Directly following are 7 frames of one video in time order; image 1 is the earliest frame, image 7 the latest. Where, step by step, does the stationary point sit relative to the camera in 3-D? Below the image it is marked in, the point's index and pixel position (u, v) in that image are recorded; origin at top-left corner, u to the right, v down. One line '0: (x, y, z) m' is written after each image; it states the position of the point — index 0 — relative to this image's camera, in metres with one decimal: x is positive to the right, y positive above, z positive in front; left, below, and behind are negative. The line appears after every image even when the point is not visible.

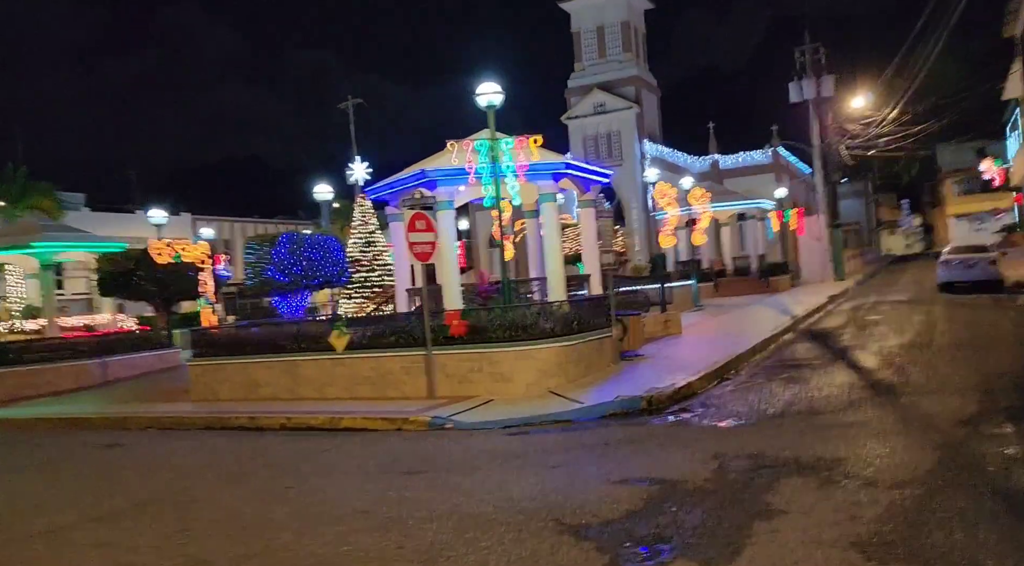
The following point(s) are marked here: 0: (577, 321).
0: (+1.1, -0.6, +14.1) m
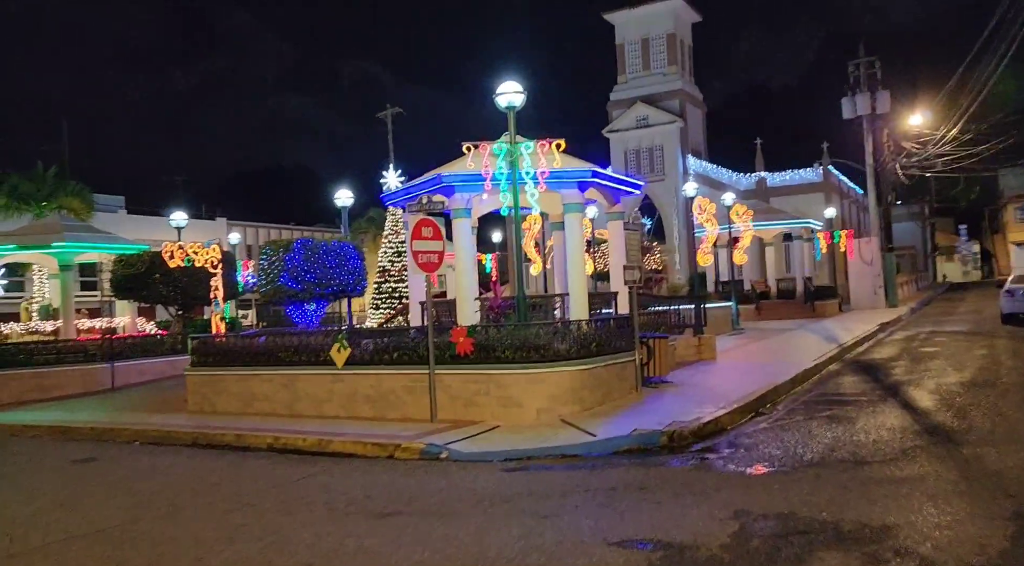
0: (+1.3, -0.9, +12.8) m
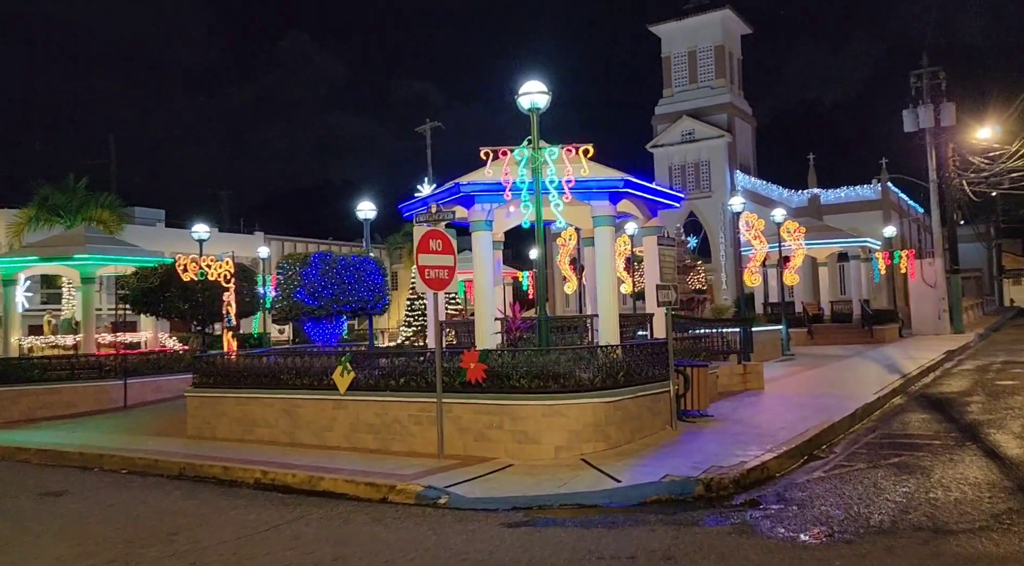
0: (+1.5, -1.2, +11.4) m
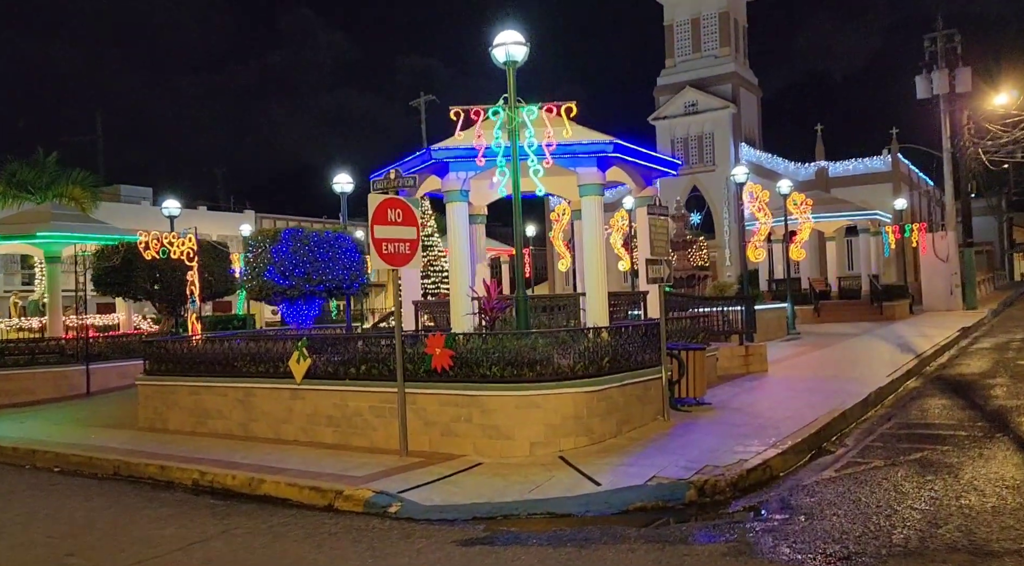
0: (+1.2, -0.9, +10.1) m
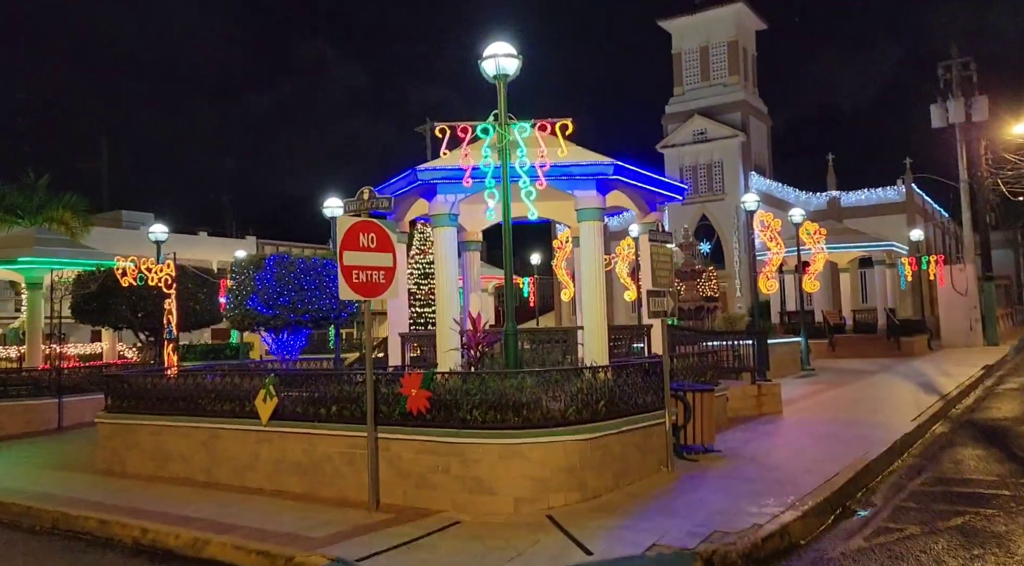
0: (+1.0, -1.2, +9.0) m
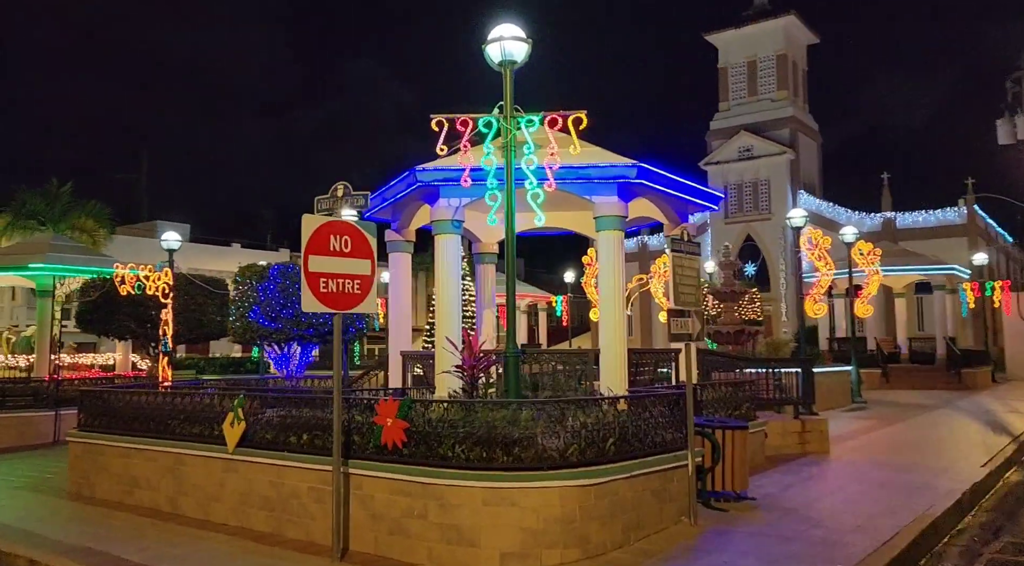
0: (+0.9, -1.4, +7.6) m
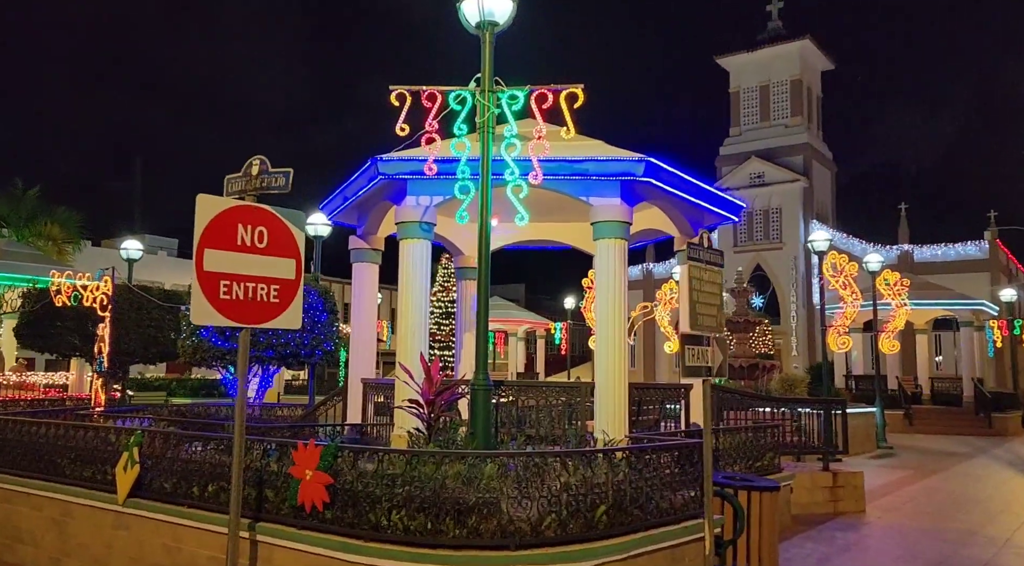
0: (+0.7, -1.5, +5.7) m
